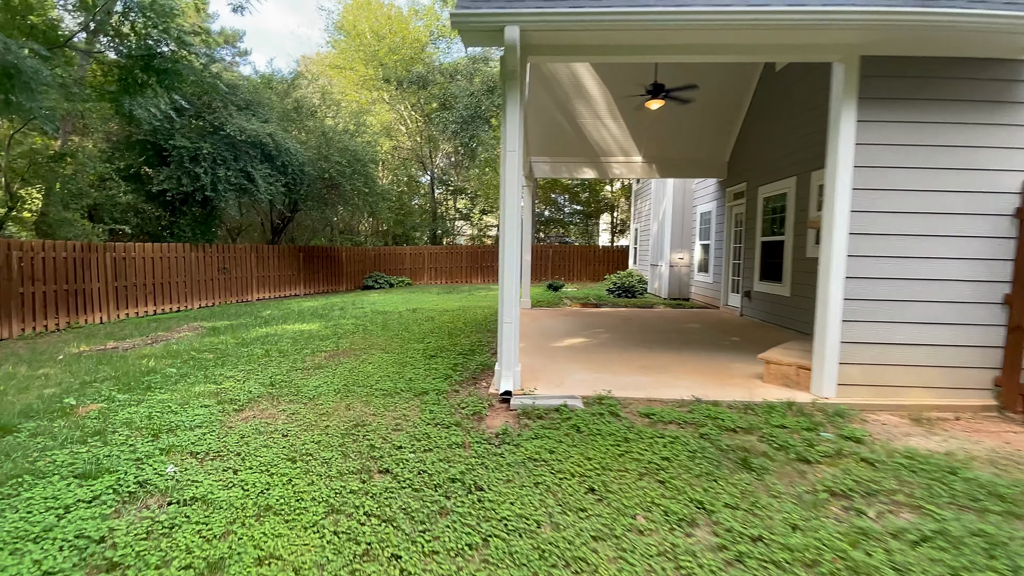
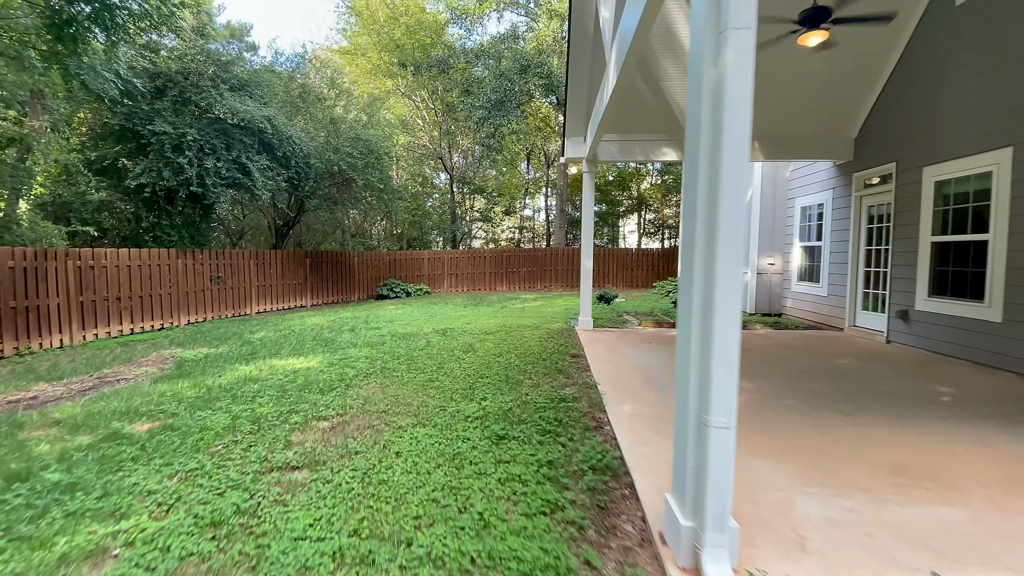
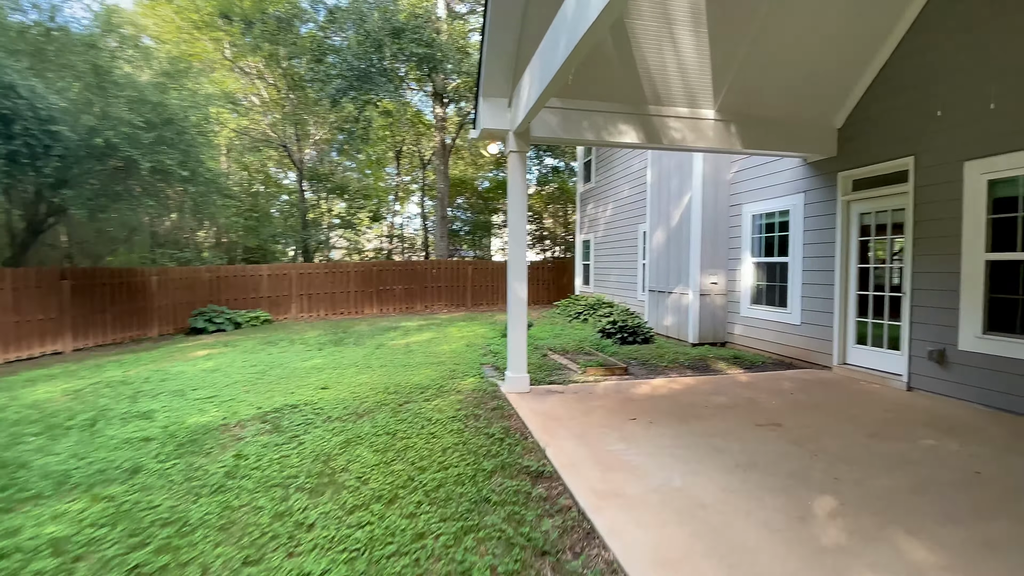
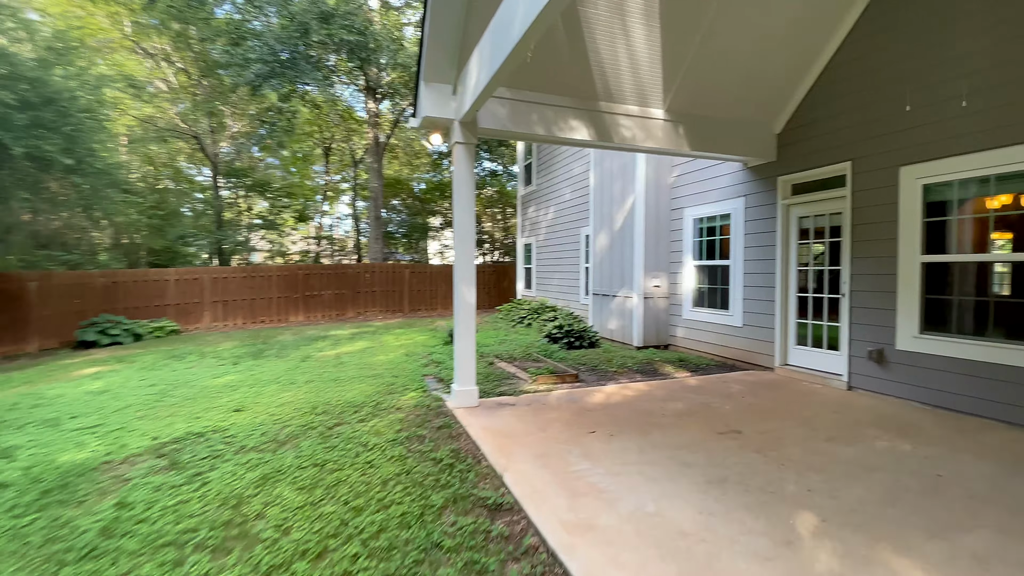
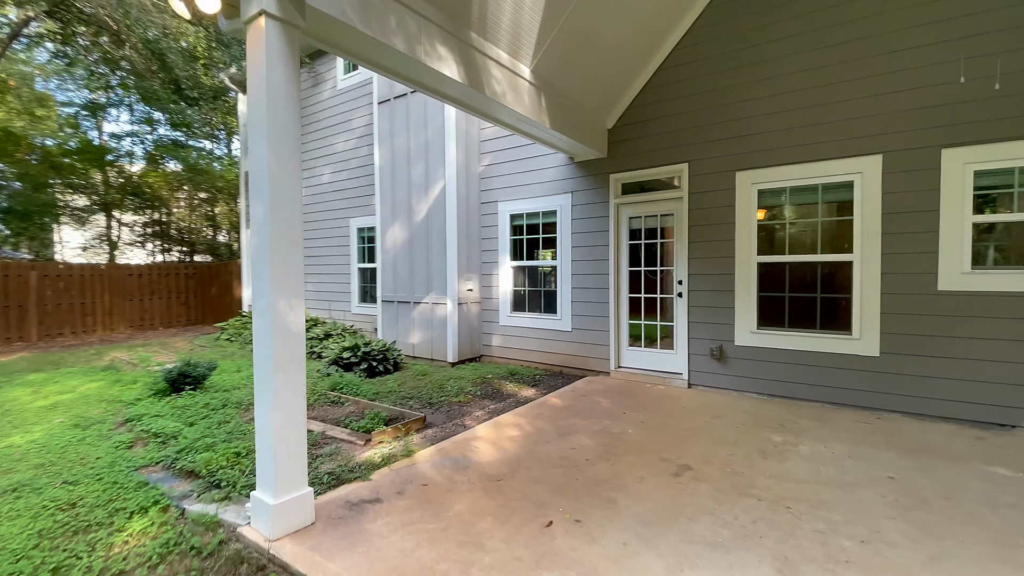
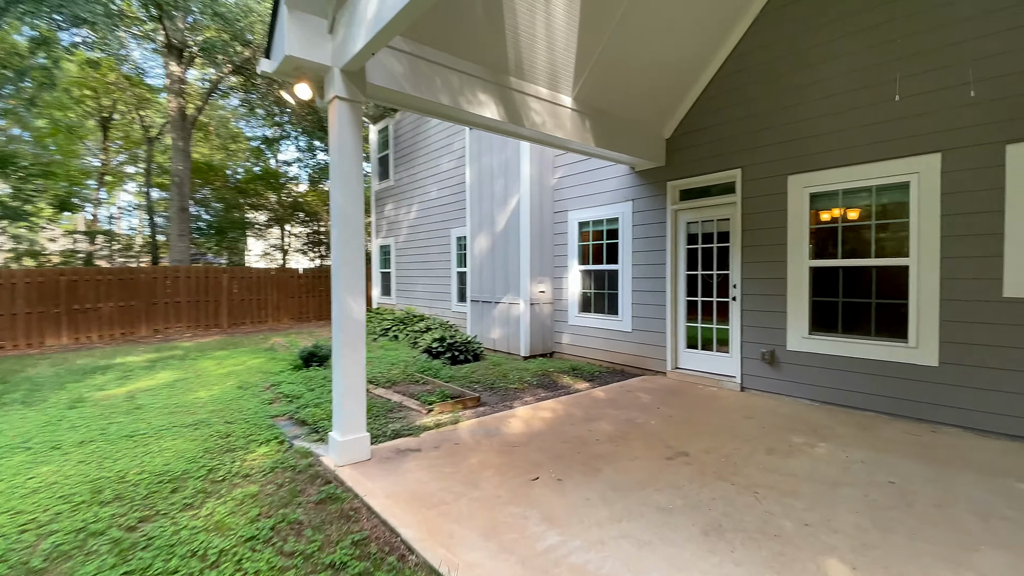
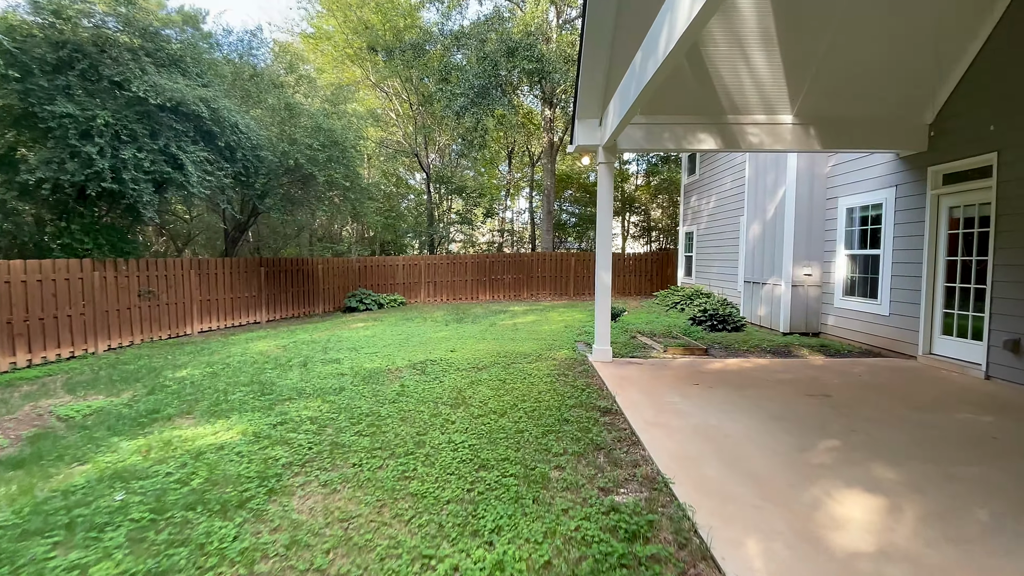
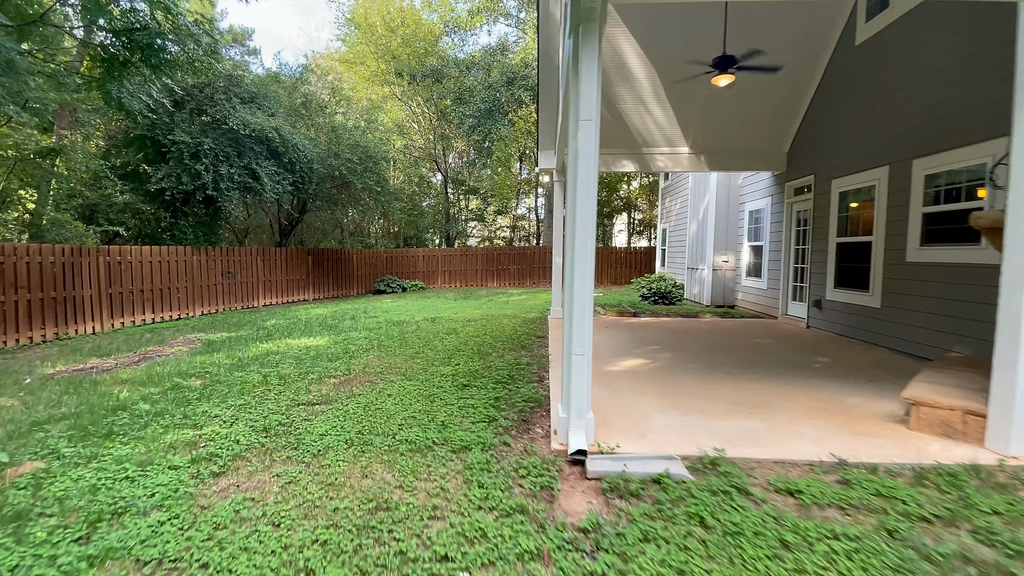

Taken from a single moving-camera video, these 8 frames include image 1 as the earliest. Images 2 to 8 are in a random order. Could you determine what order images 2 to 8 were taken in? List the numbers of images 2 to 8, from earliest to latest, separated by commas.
8, 2, 7, 3, 4, 6, 5
